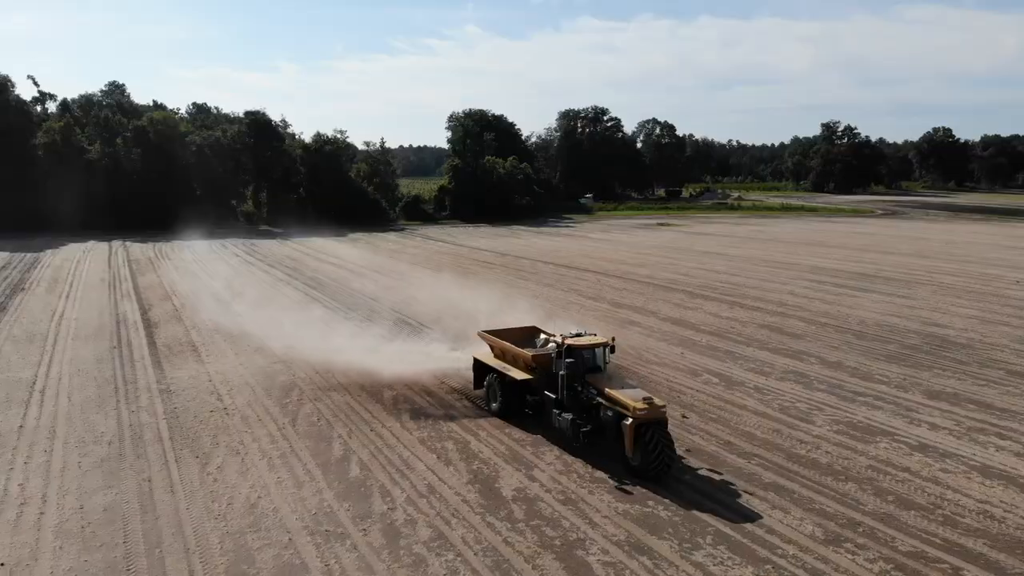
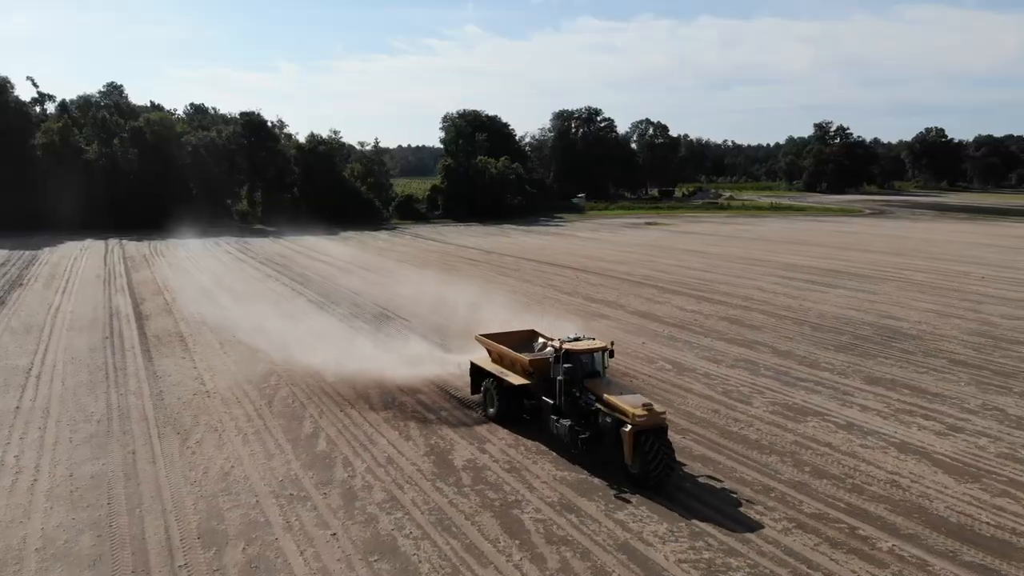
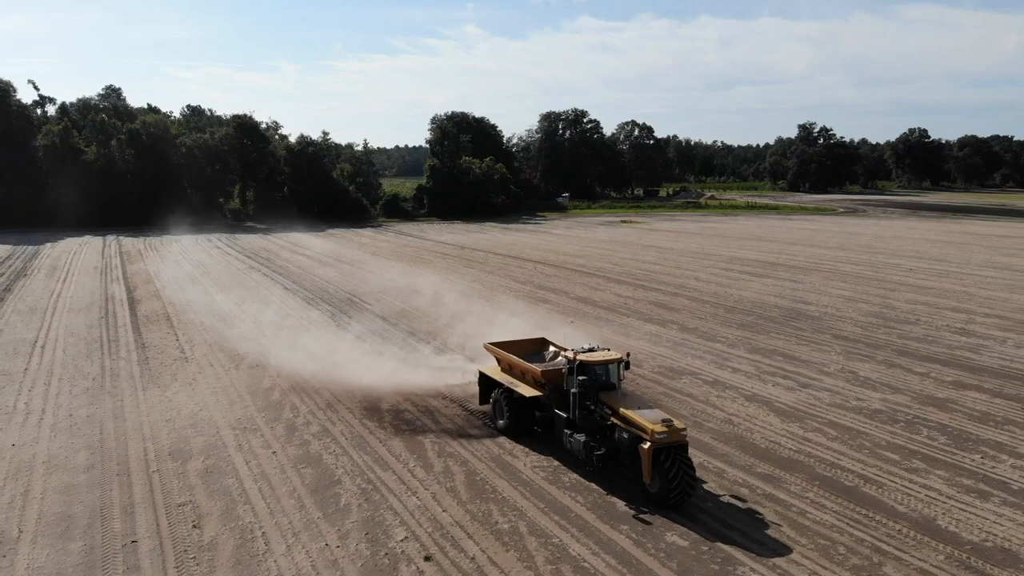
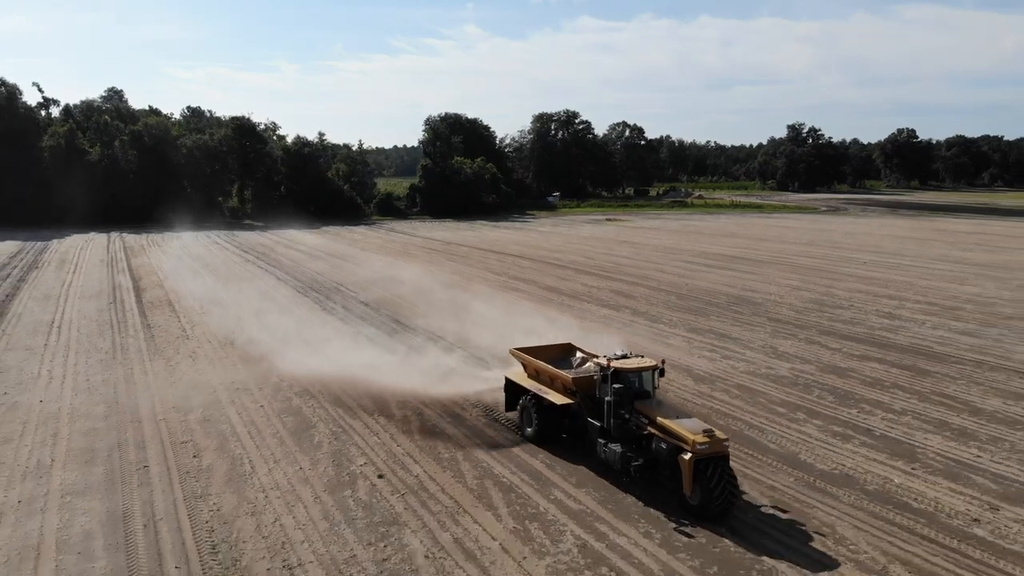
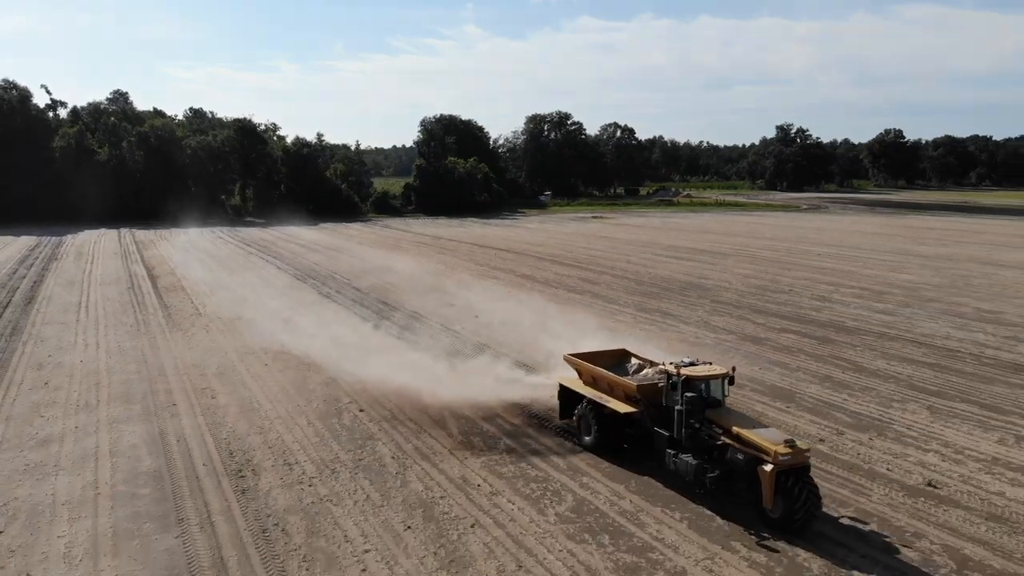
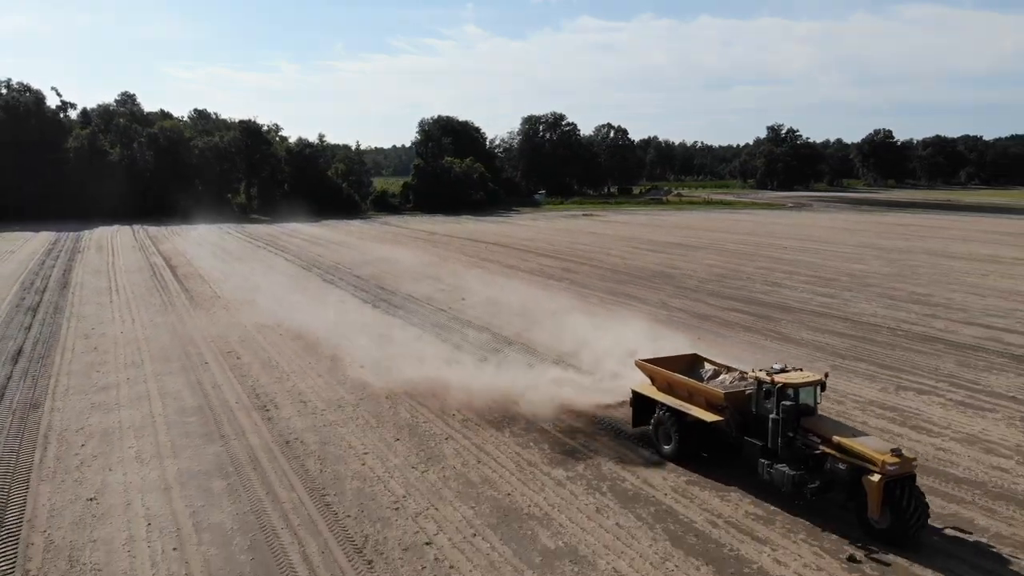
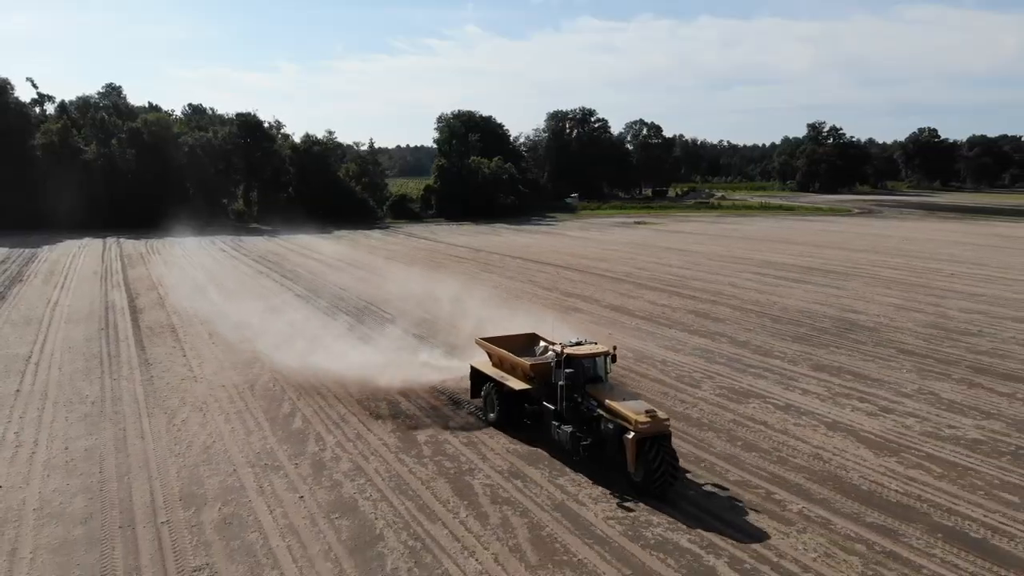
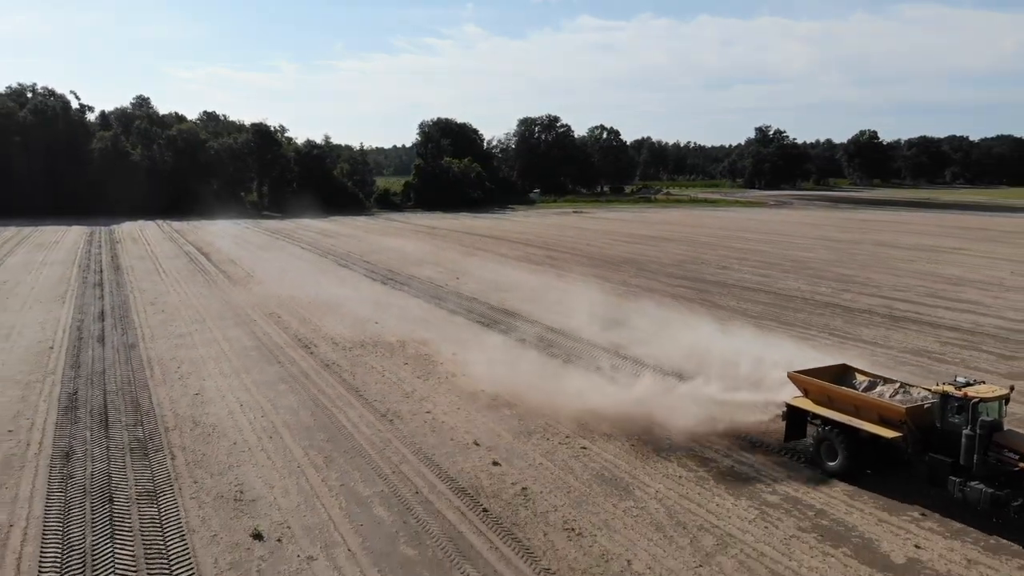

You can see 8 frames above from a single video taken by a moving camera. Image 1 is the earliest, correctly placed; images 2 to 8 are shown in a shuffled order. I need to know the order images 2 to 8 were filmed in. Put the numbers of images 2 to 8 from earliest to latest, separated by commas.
2, 7, 3, 4, 5, 6, 8
